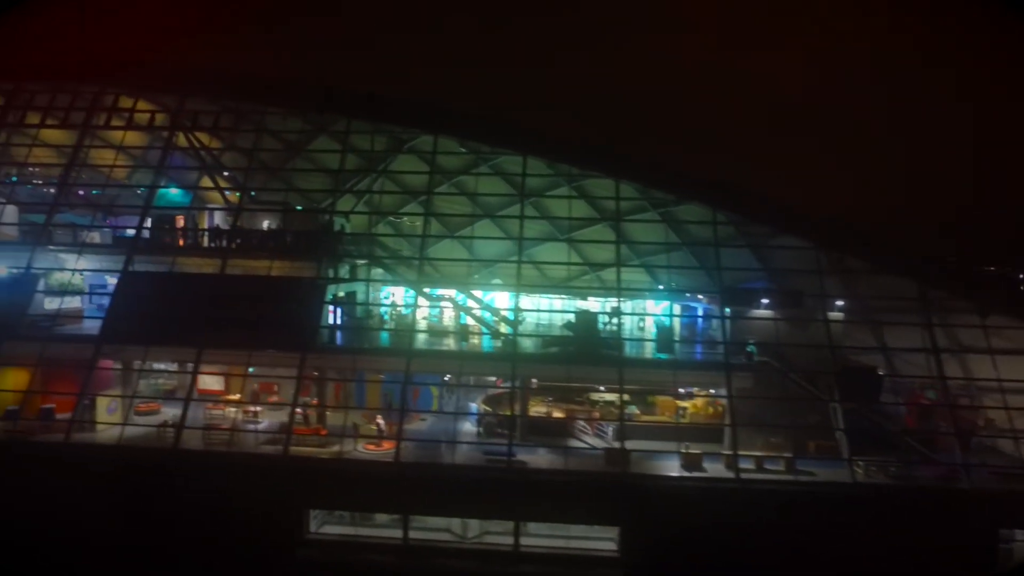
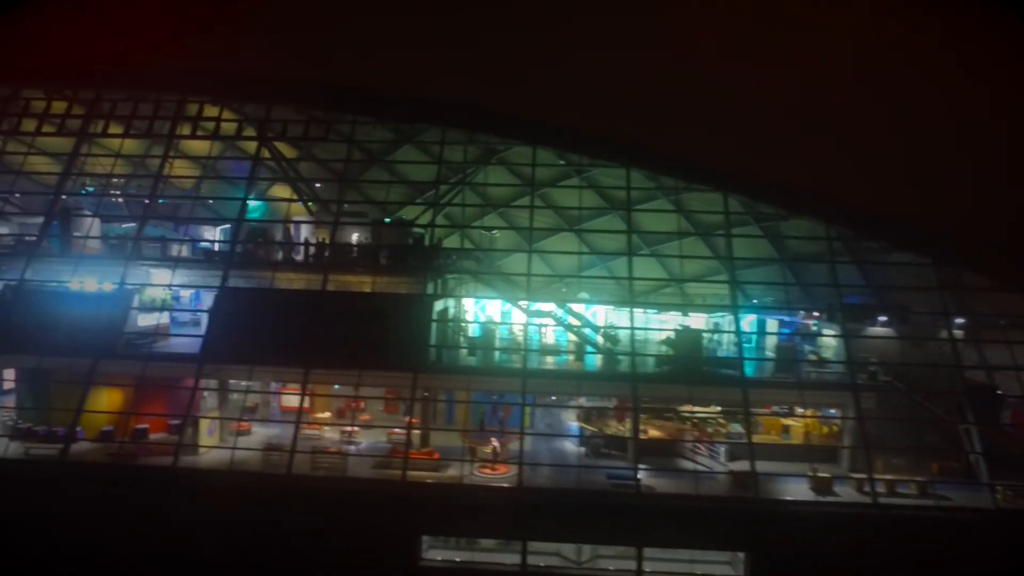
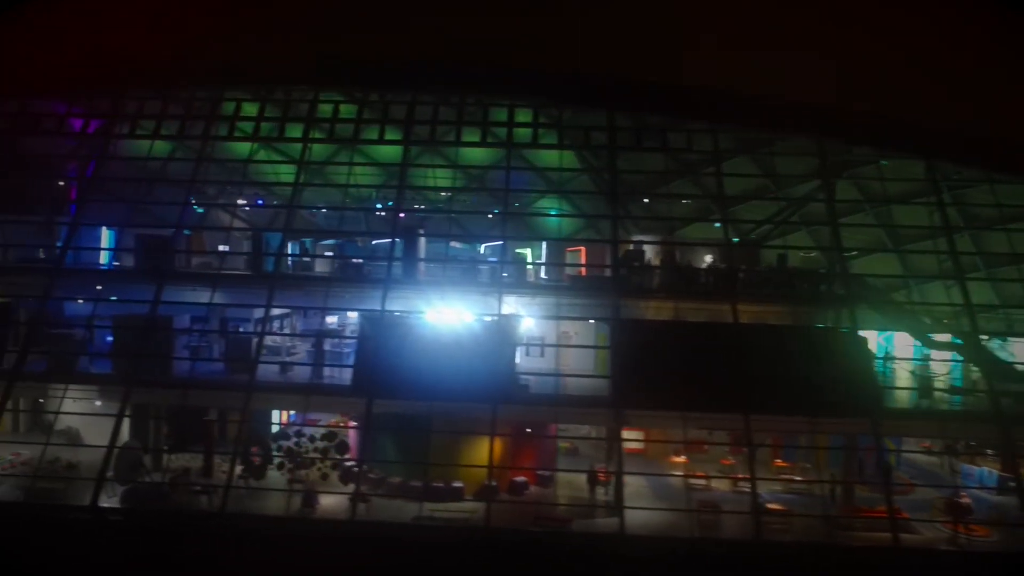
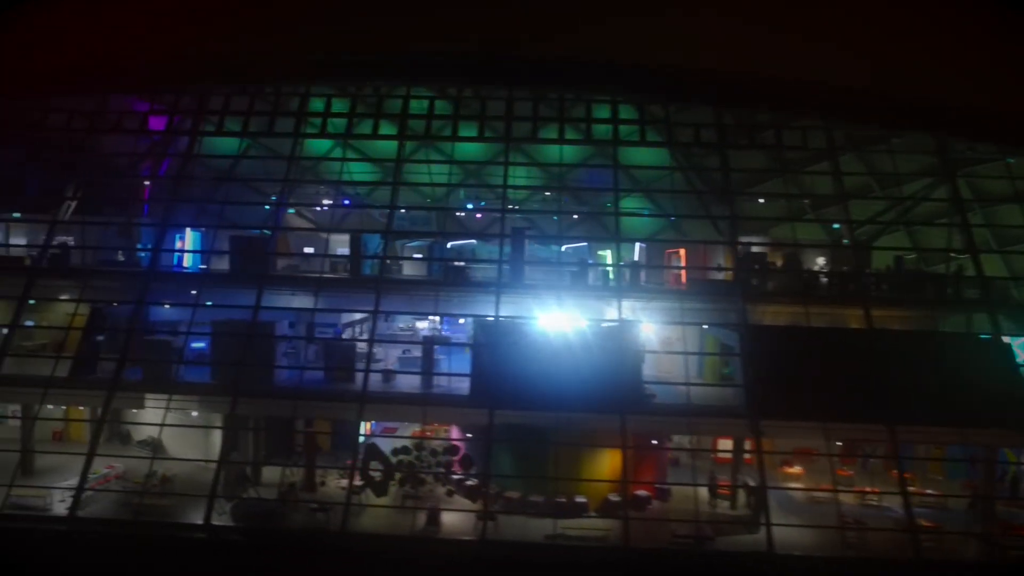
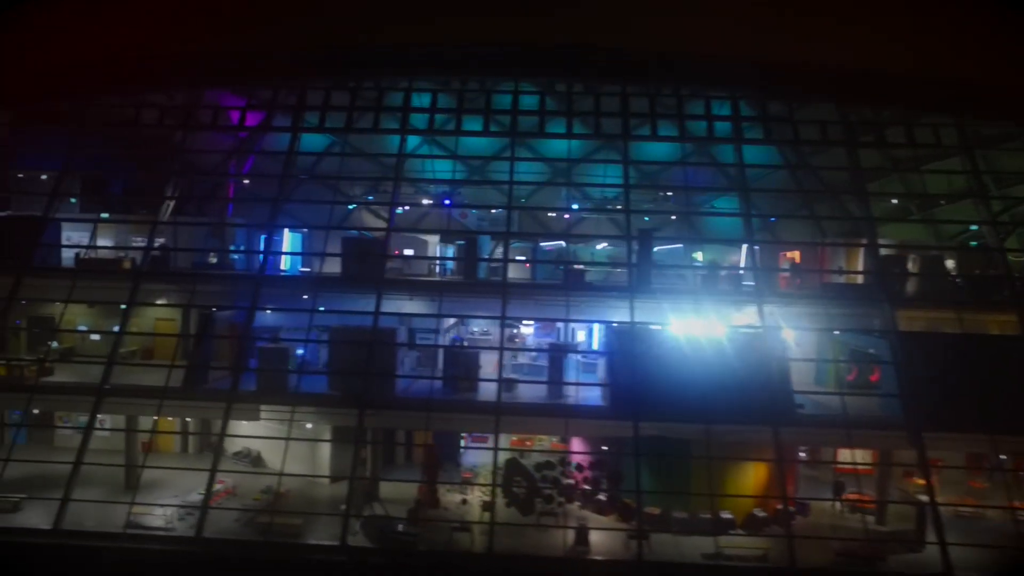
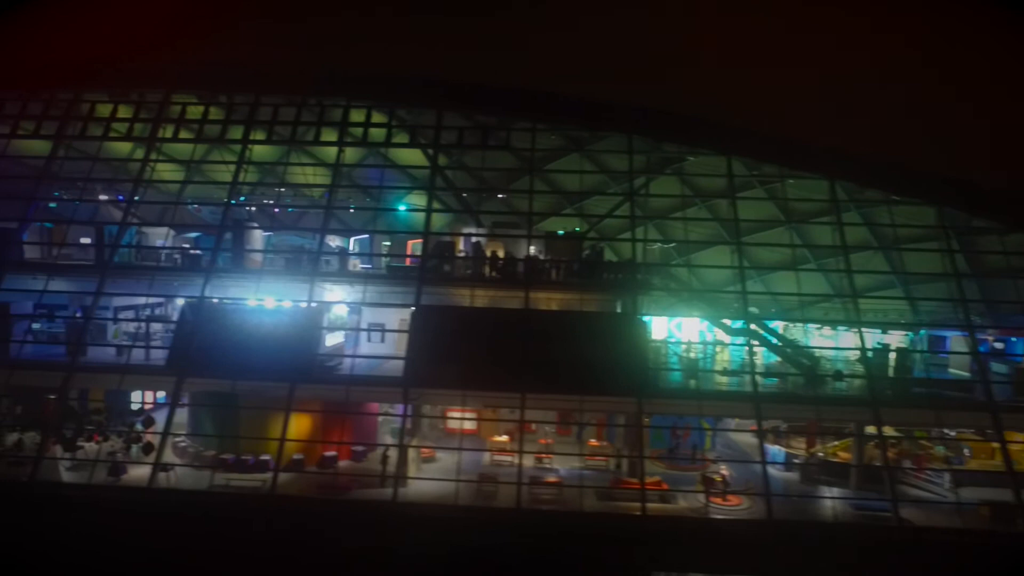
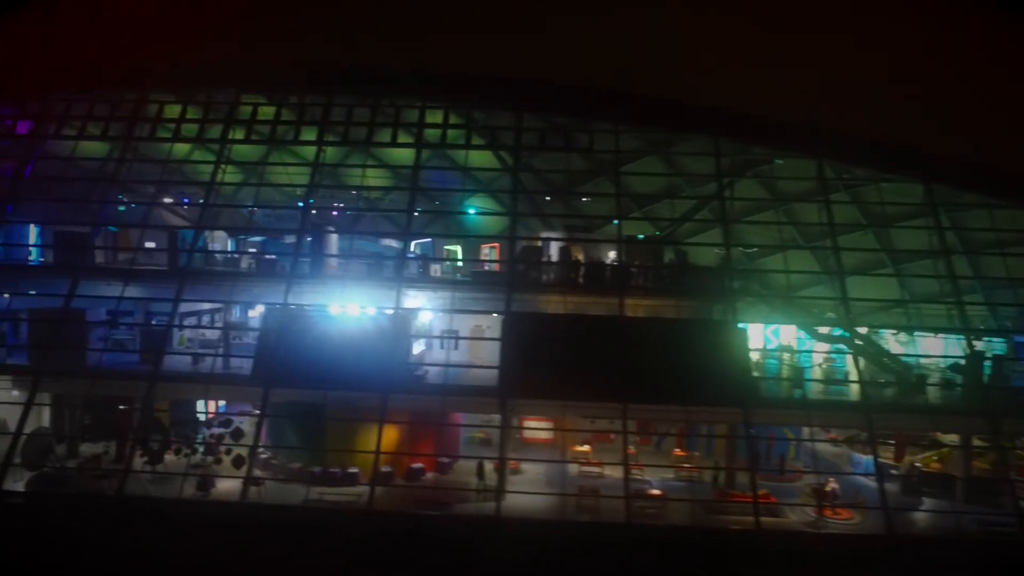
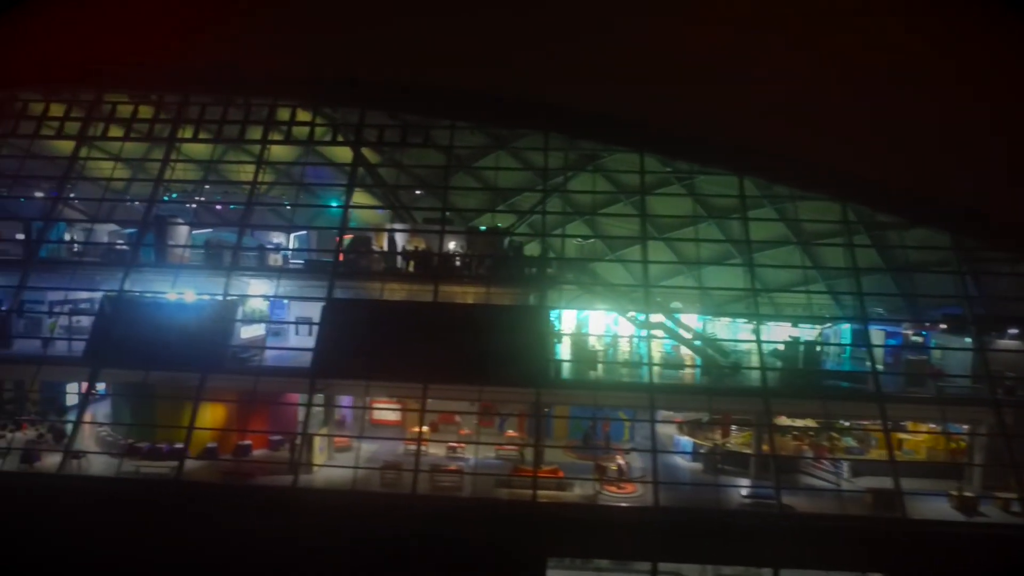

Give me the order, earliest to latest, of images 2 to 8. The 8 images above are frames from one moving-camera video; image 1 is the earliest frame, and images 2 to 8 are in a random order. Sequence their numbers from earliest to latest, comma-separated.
2, 8, 6, 7, 3, 4, 5
